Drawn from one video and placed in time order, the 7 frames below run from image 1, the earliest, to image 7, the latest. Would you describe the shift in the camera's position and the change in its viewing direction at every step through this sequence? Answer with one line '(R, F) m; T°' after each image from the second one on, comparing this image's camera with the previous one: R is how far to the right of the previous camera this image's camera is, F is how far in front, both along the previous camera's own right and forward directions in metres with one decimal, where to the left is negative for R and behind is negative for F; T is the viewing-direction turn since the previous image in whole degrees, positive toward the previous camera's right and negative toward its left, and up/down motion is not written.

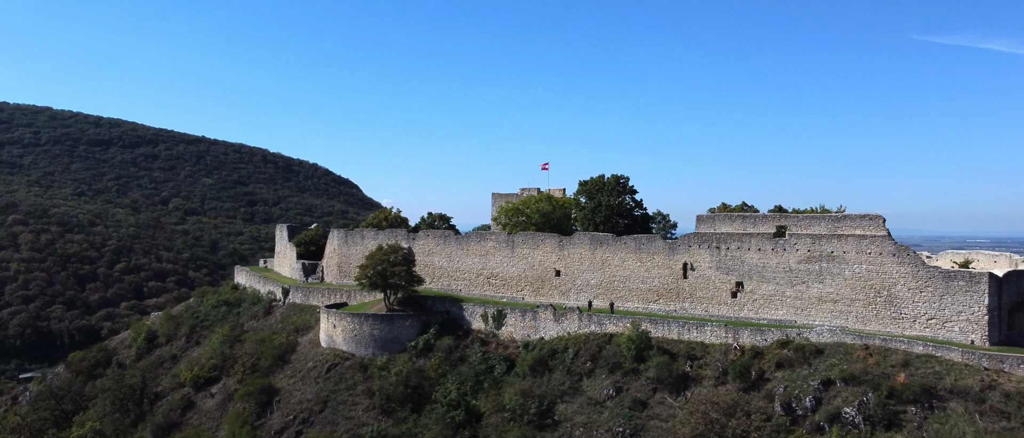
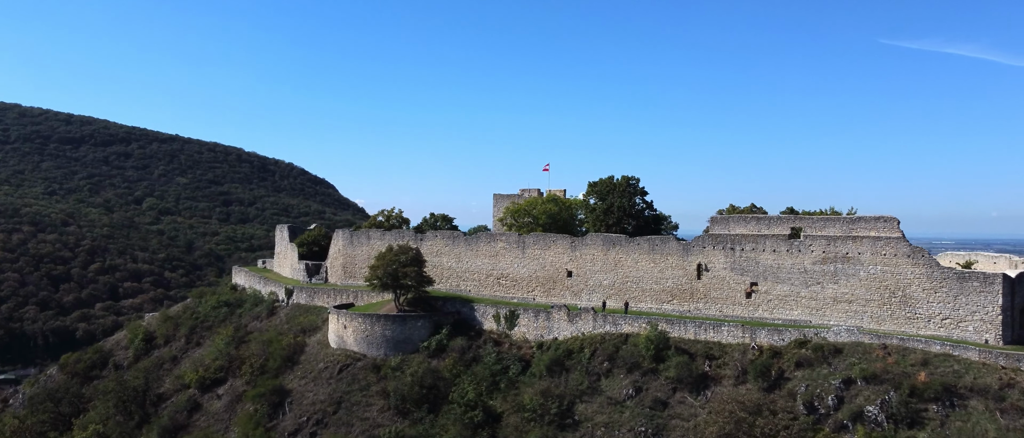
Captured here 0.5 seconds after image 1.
(-1.2, 0.0) m; +2°
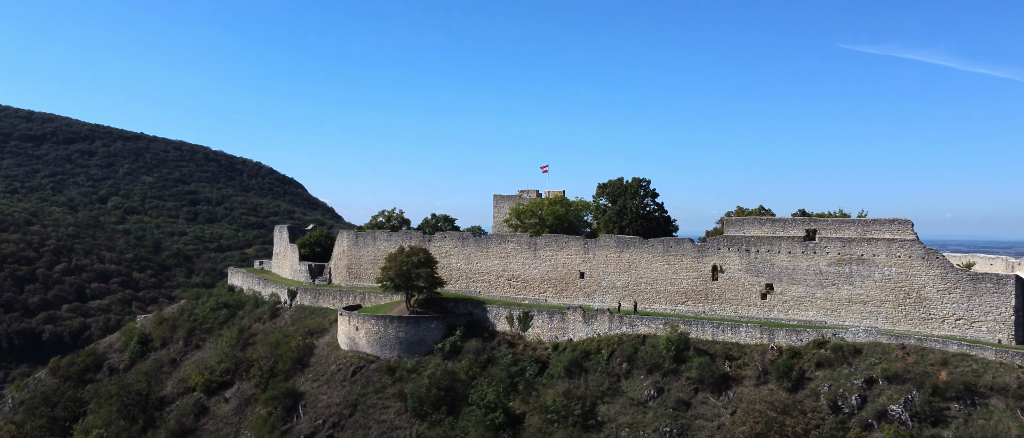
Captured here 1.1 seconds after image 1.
(-1.5, 0.0) m; +2°
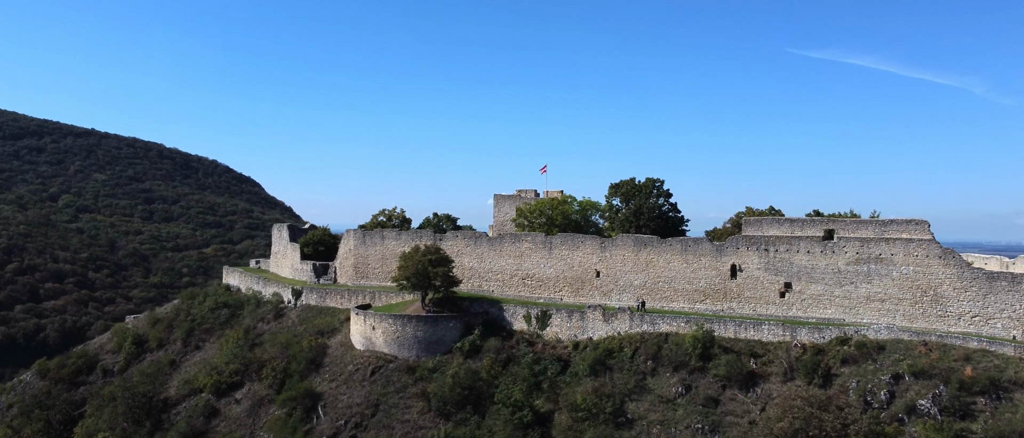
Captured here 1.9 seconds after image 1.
(-2.0, +0.1) m; +3°
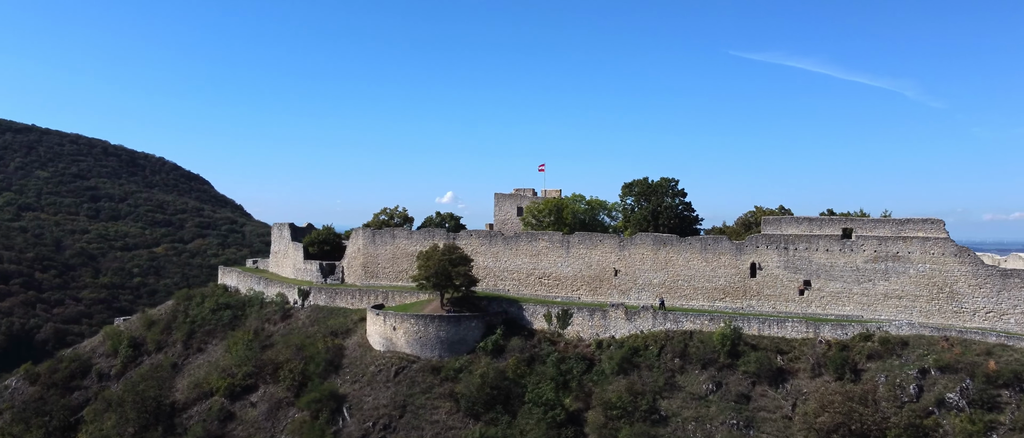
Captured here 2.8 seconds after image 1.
(-2.2, +0.1) m; +3°
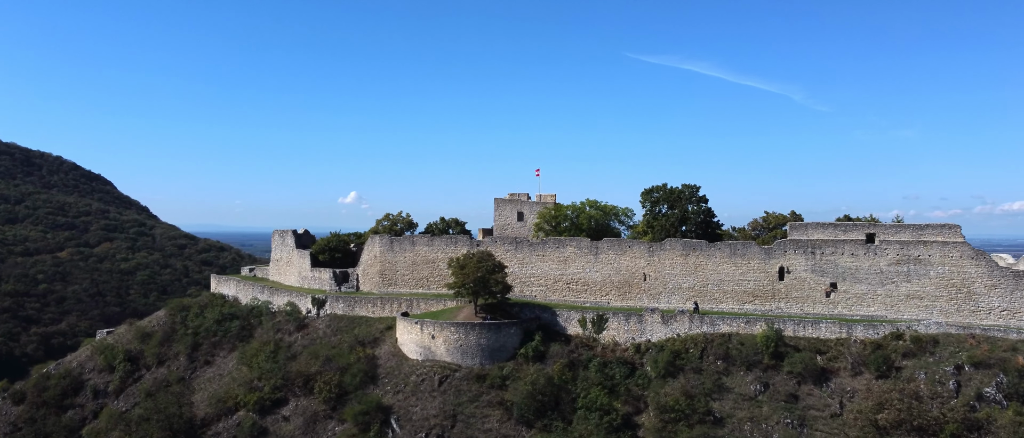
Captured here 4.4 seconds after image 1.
(-3.9, +0.1) m; +6°
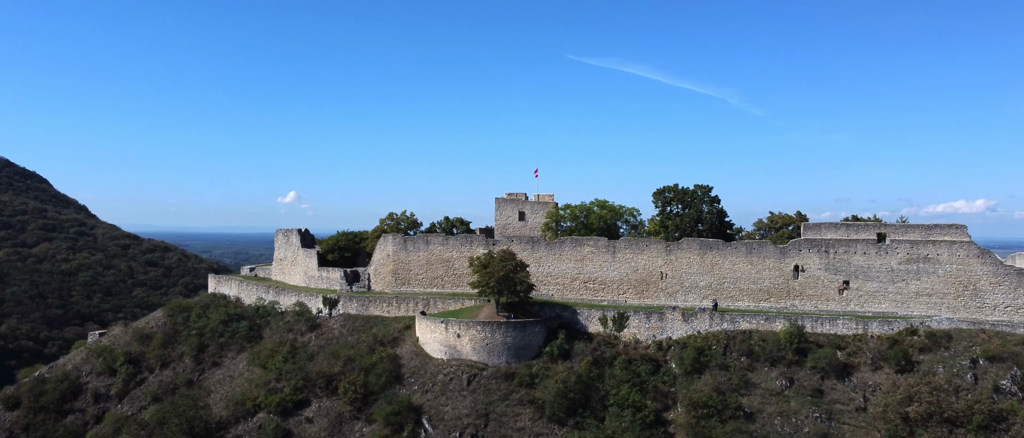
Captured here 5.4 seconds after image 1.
(-2.4, 0.0) m; +4°
